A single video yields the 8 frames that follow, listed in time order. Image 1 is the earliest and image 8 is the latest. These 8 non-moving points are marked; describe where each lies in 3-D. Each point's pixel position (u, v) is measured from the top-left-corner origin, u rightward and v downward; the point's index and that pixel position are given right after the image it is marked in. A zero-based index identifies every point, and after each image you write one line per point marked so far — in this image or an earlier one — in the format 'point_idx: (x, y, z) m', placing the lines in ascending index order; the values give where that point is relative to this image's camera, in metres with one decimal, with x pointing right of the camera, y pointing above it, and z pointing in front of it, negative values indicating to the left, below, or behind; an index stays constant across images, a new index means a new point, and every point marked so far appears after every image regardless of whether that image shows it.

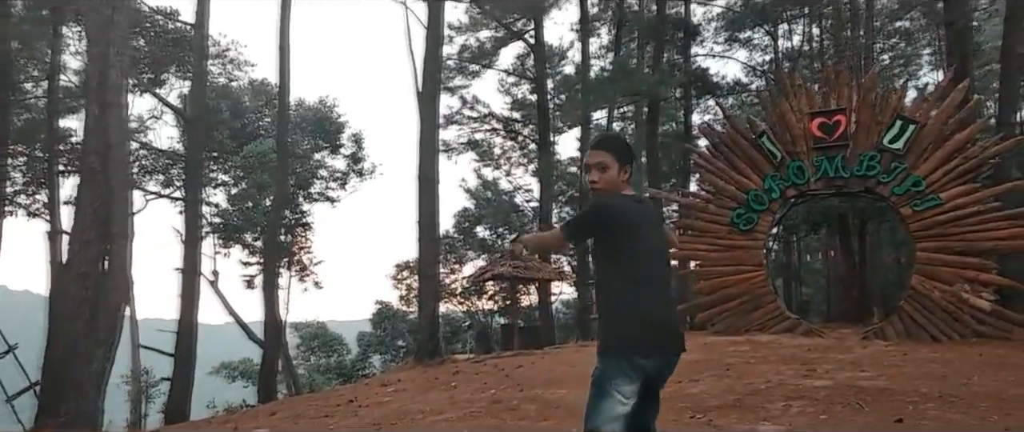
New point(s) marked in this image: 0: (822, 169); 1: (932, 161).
0: (+3.6, +0.5, +11.8) m
1: (+4.7, +0.6, +11.3) m
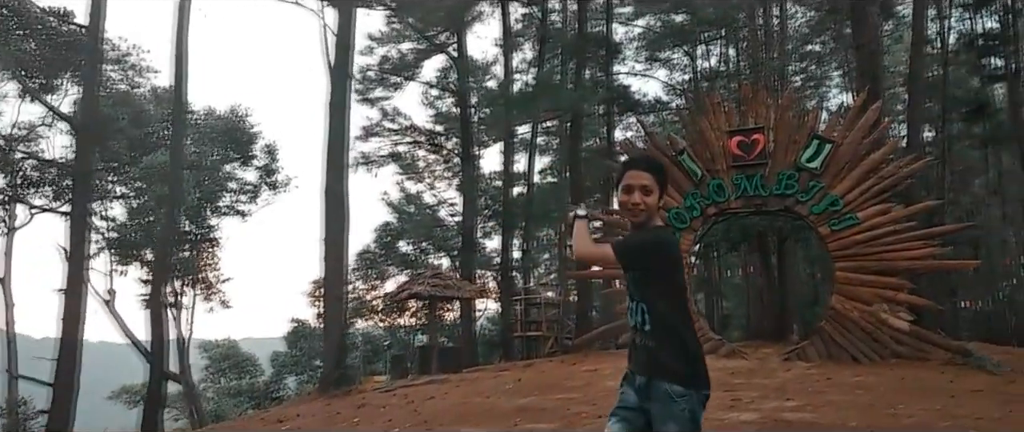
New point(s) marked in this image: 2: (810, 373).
0: (+2.6, +0.3, +11.4) m
1: (+3.7, +0.4, +11.0) m
2: (+2.9, -1.5, +9.7) m
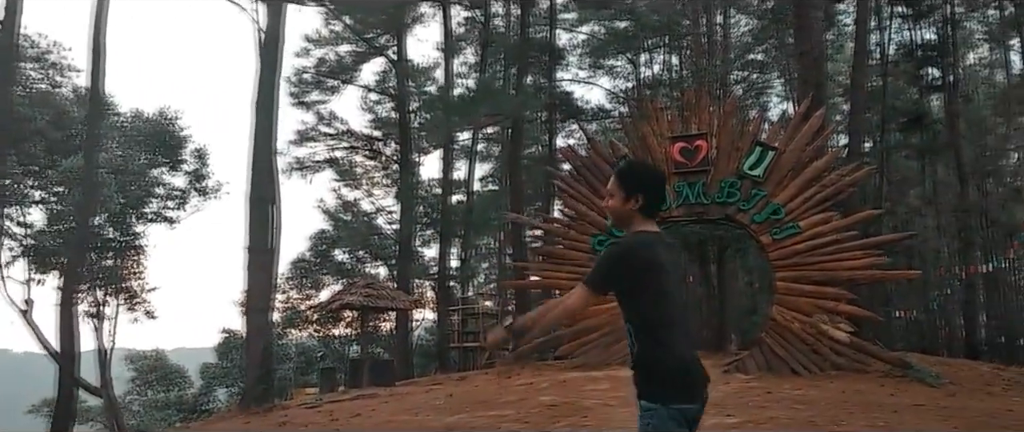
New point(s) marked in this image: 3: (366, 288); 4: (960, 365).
0: (+1.9, +0.2, +11.1) m
1: (+3.0, +0.3, +10.8) m
2: (+2.3, -1.6, +9.4) m
3: (-2.4, -1.2, +16.5) m
4: (+5.4, -1.8, +11.9) m
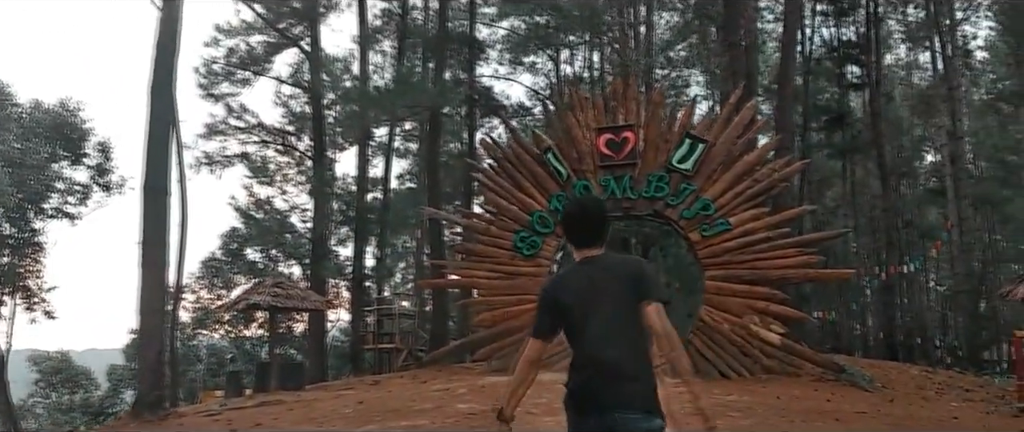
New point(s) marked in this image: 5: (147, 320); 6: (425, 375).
0: (+1.0, +0.3, +10.6) m
1: (+2.2, +0.3, +10.3) m
2: (+1.5, -1.6, +8.9) m
3: (-3.7, -1.1, +15.6) m
4: (+4.4, -1.8, +11.7) m
5: (-3.7, -1.1, +10.1) m
6: (-1.1, -2.0, +12.5) m
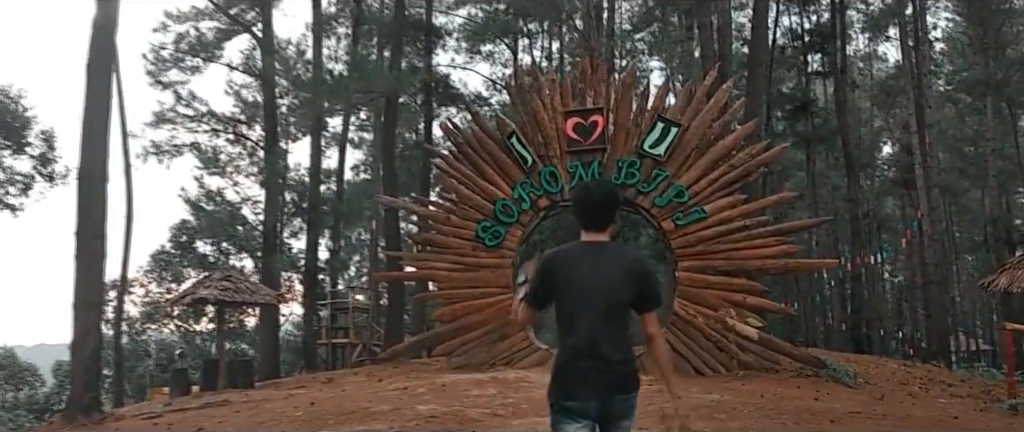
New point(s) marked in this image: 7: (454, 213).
0: (+0.7, +0.4, +10.0) m
1: (+1.8, +0.5, +9.8) m
2: (+1.2, -1.4, +8.4) m
3: (-4.3, -0.9, +14.8) m
4: (+4.0, -1.6, +11.3) m
5: (-4.0, -1.0, +9.3) m
6: (-1.5, -1.8, +11.8) m
7: (-0.6, 0.0, +10.3) m
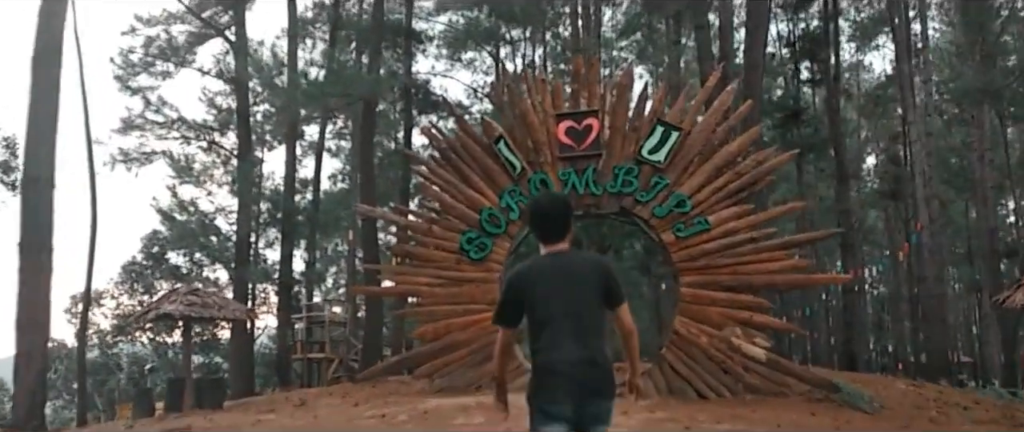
0: (+0.5, +0.3, +9.3) m
1: (+1.7, +0.4, +9.1) m
2: (+1.1, -1.5, +7.7) m
3: (-4.5, -1.1, +14.0) m
4: (+3.8, -1.8, +10.6) m
5: (-4.1, -1.0, +8.5) m
6: (-1.7, -2.0, +11.0) m
7: (-0.7, -0.1, +9.6) m
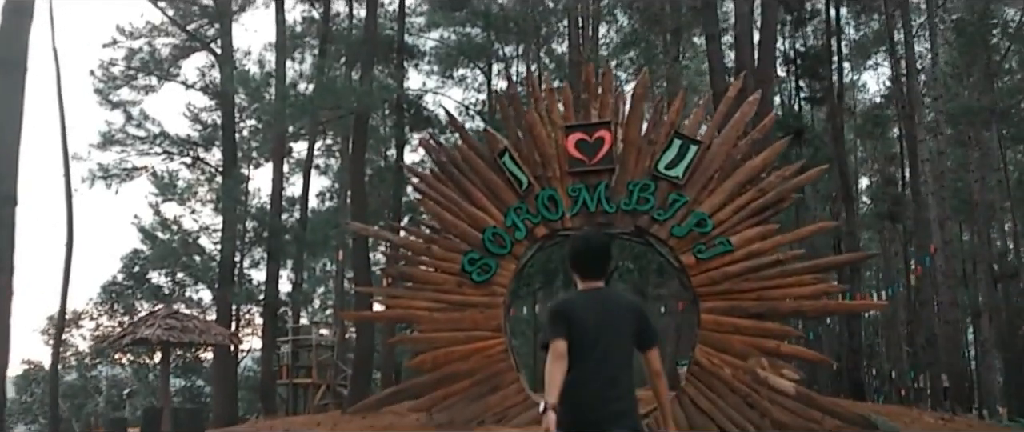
0: (+0.6, +0.1, +8.6) m
1: (+1.7, +0.2, +8.4) m
2: (+1.2, -1.7, +6.9) m
3: (-4.5, -1.3, +13.2) m
4: (+3.9, -2.0, +9.9) m
5: (-4.1, -1.2, +7.7) m
6: (-1.7, -2.2, +10.2) m
7: (-0.7, -0.2, +8.9) m
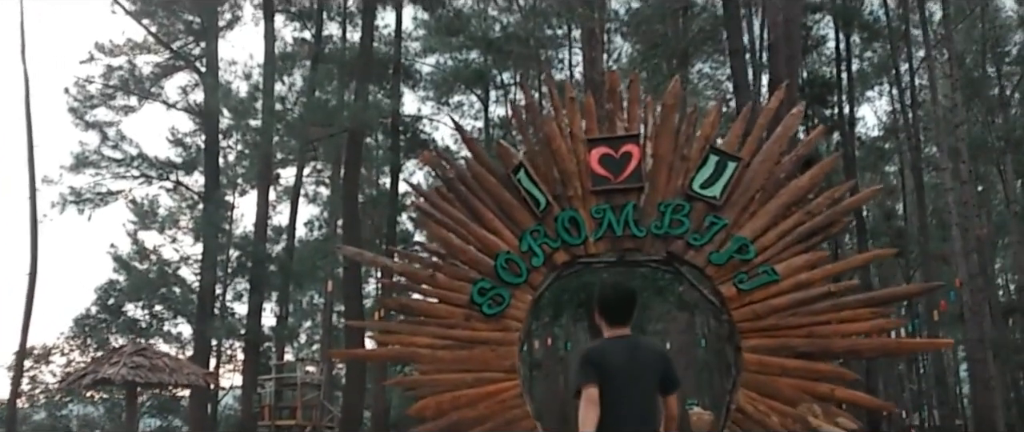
0: (+0.7, -0.1, +7.6) m
1: (+1.9, 0.0, +7.5) m
2: (+1.3, -1.8, +5.9) m
3: (-4.5, -1.6, +12.1) m
4: (+3.9, -2.2, +8.9) m
5: (-4.0, -1.3, +6.6) m
6: (-1.6, -2.4, +9.1) m
7: (-0.6, -0.4, +7.9) m
